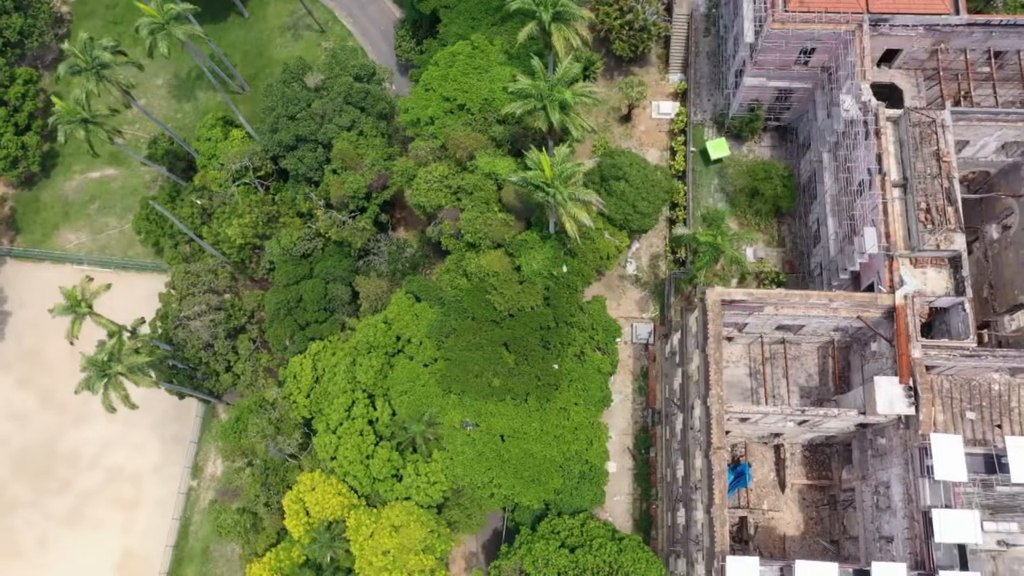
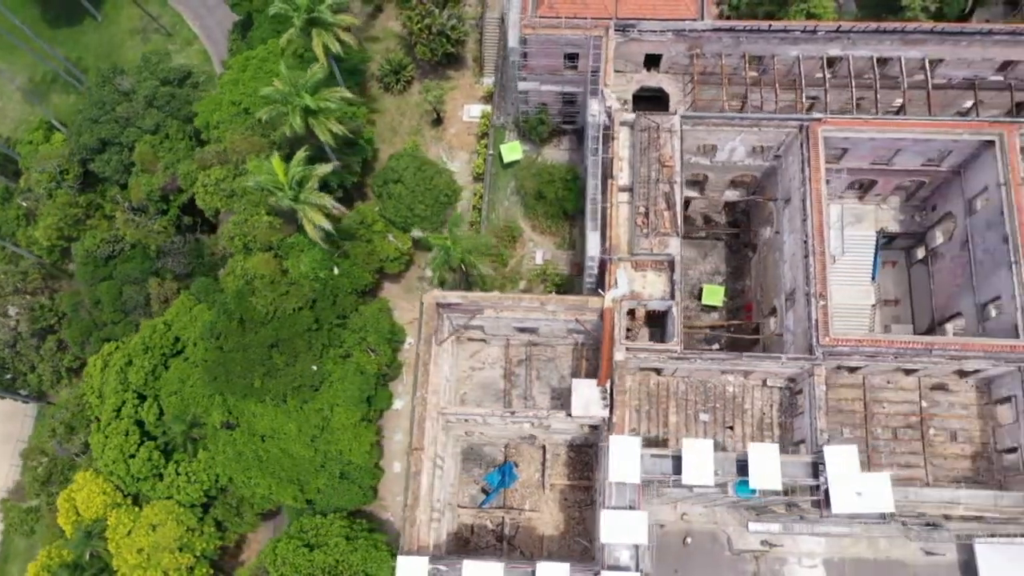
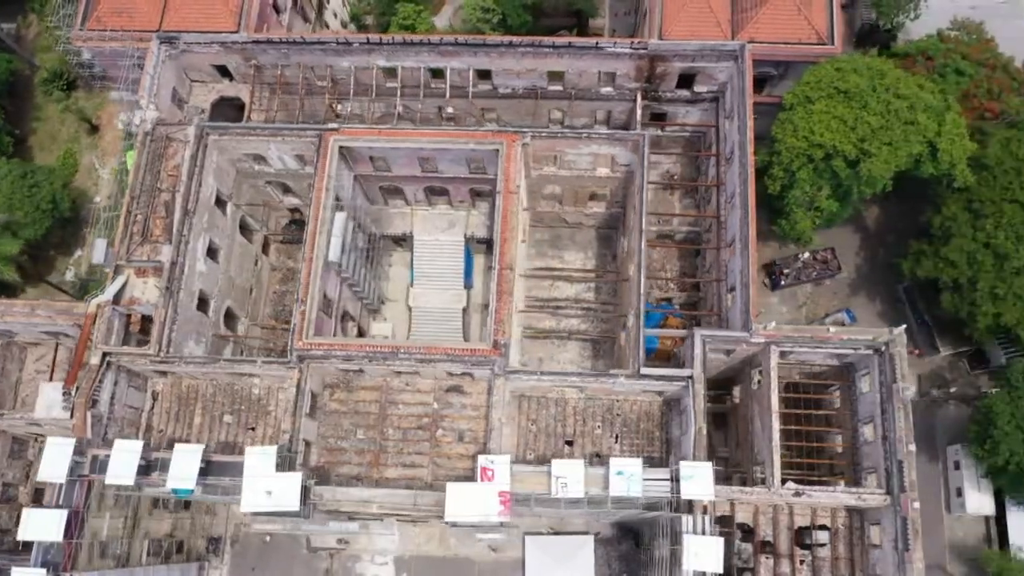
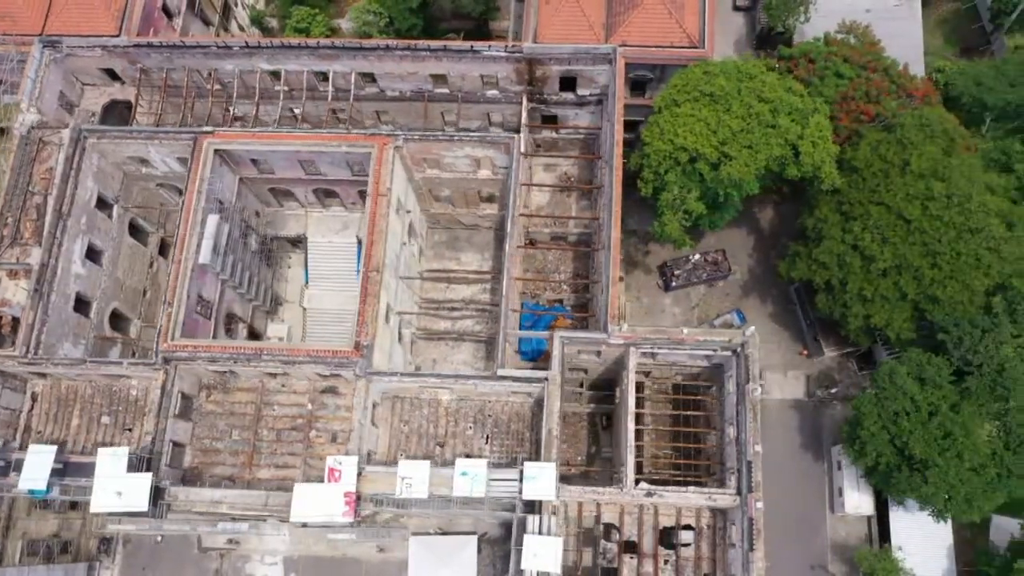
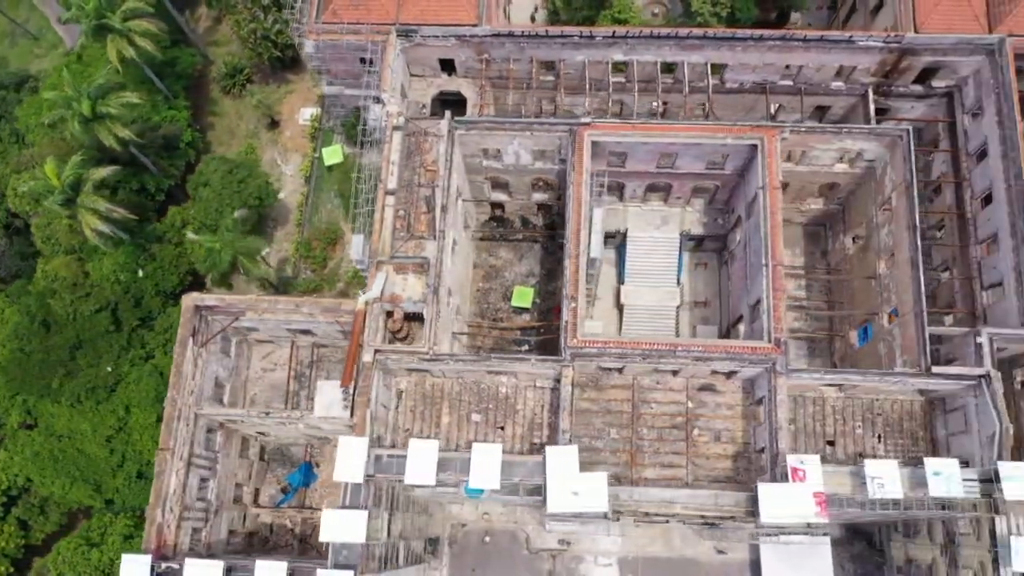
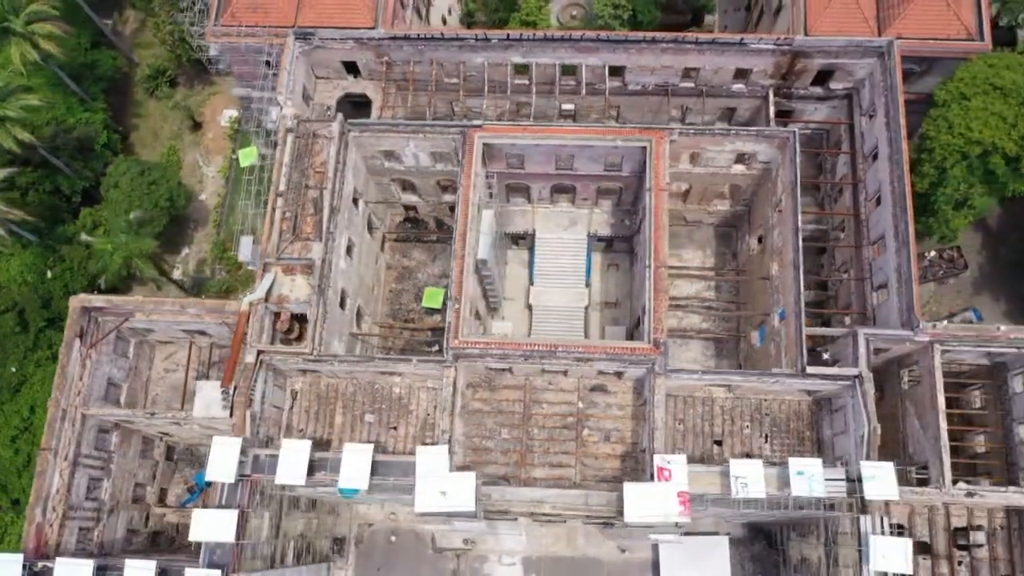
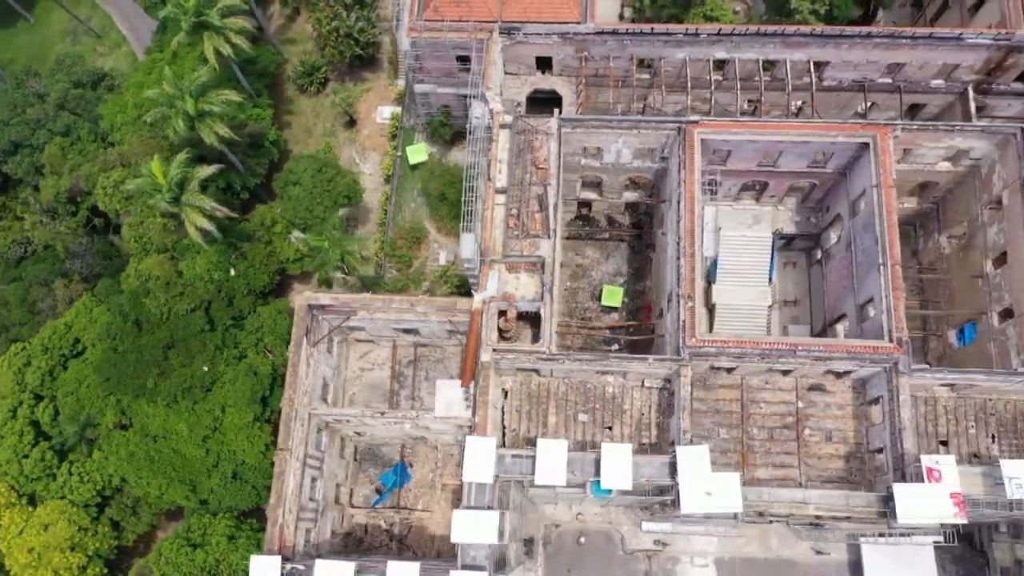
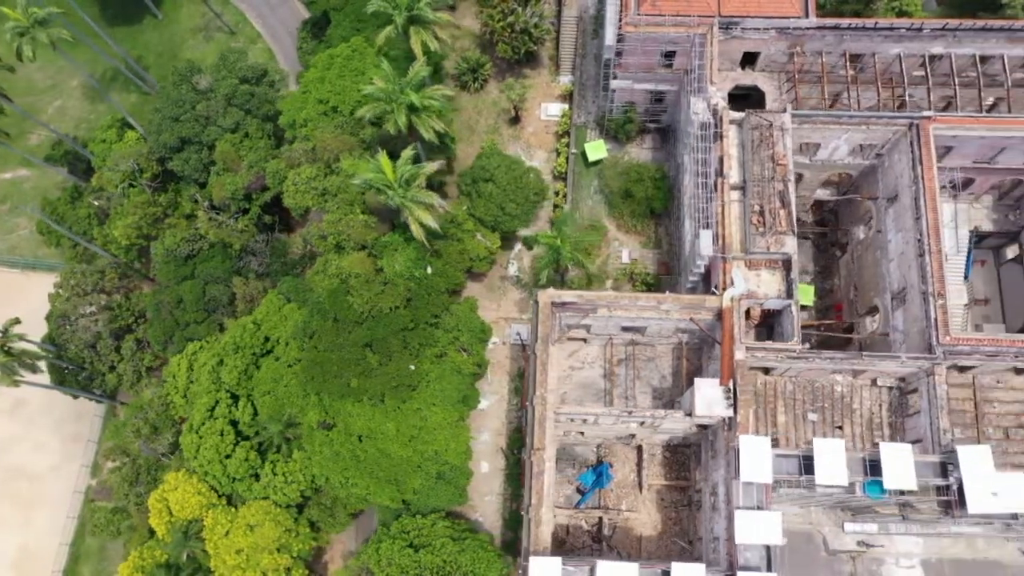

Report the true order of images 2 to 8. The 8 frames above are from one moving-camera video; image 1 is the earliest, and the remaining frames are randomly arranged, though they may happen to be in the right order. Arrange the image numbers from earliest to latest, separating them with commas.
8, 2, 7, 5, 6, 3, 4
